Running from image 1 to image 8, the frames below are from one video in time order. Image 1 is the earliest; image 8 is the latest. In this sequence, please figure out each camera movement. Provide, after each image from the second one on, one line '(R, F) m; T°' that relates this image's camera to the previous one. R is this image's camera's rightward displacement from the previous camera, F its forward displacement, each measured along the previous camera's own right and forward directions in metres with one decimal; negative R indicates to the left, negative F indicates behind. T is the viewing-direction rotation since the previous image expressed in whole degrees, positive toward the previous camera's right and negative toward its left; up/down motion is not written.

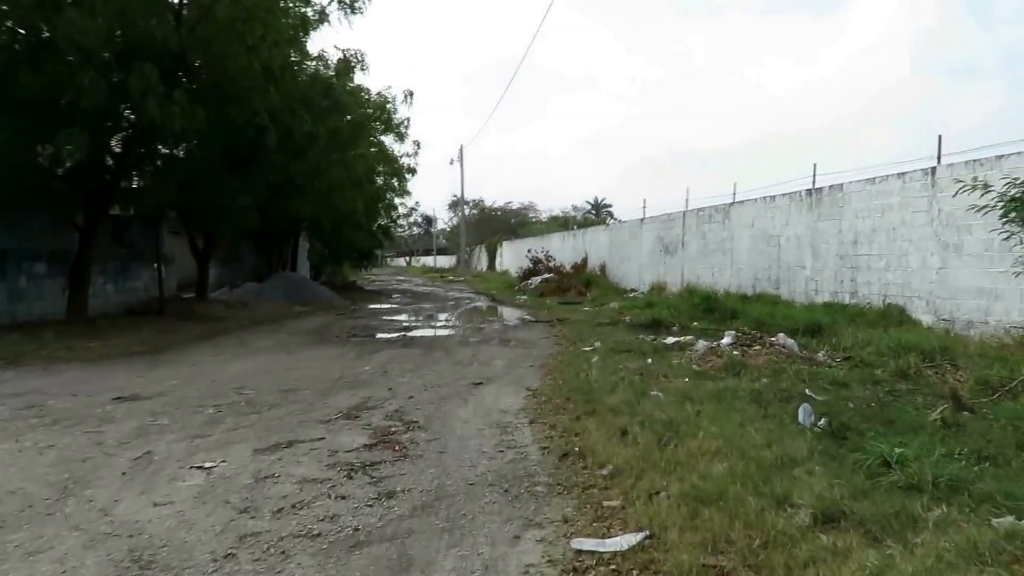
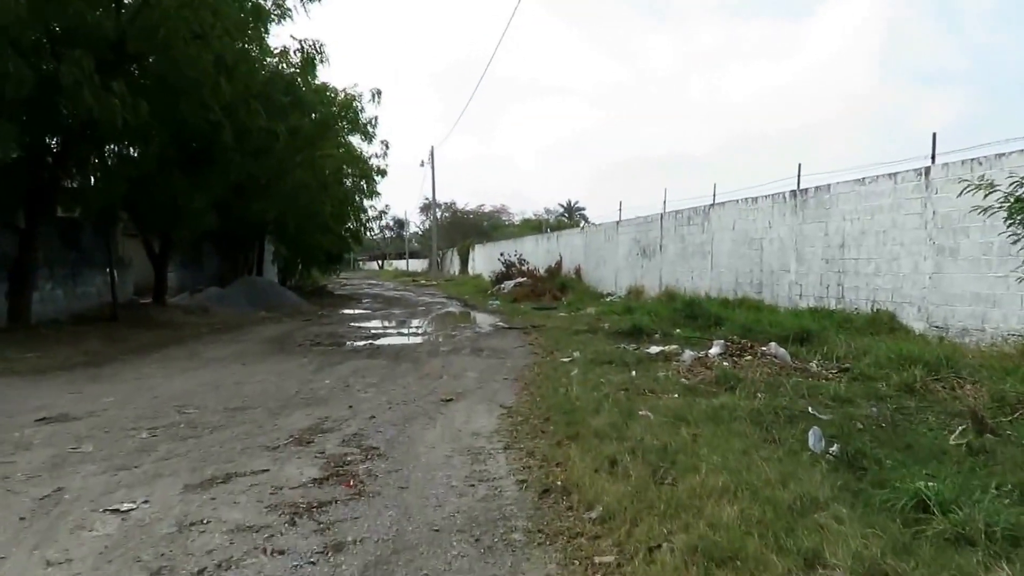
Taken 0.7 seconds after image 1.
(0.0, +0.5) m; +1°
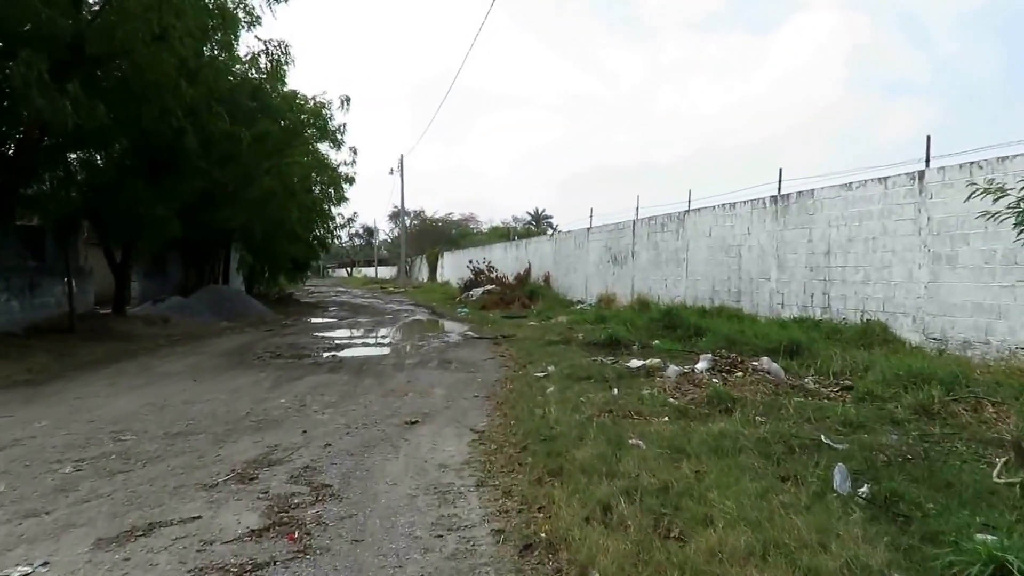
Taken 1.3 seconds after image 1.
(0.0, +0.5) m; +2°
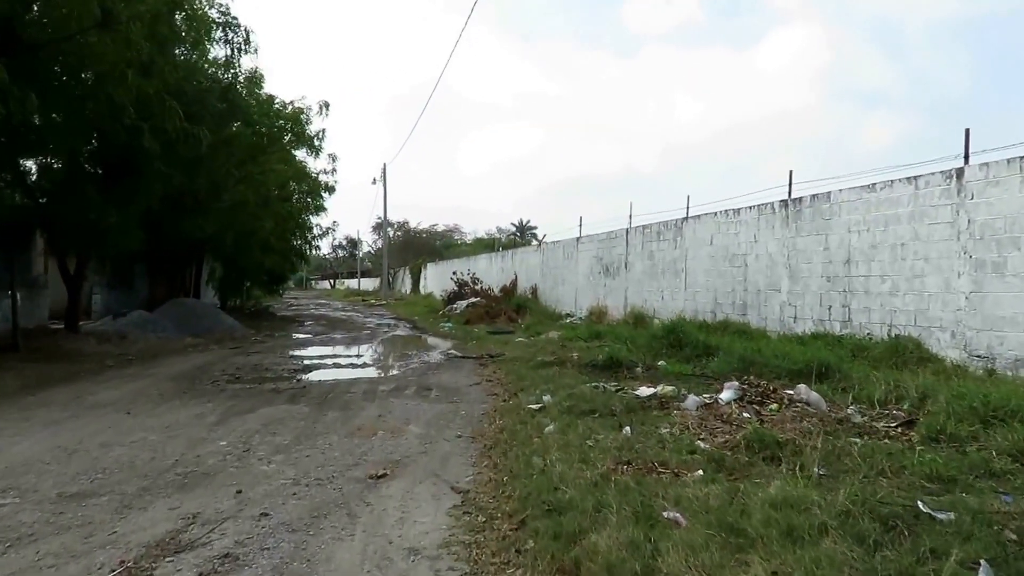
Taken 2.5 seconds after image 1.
(0.0, +1.0) m; +1°
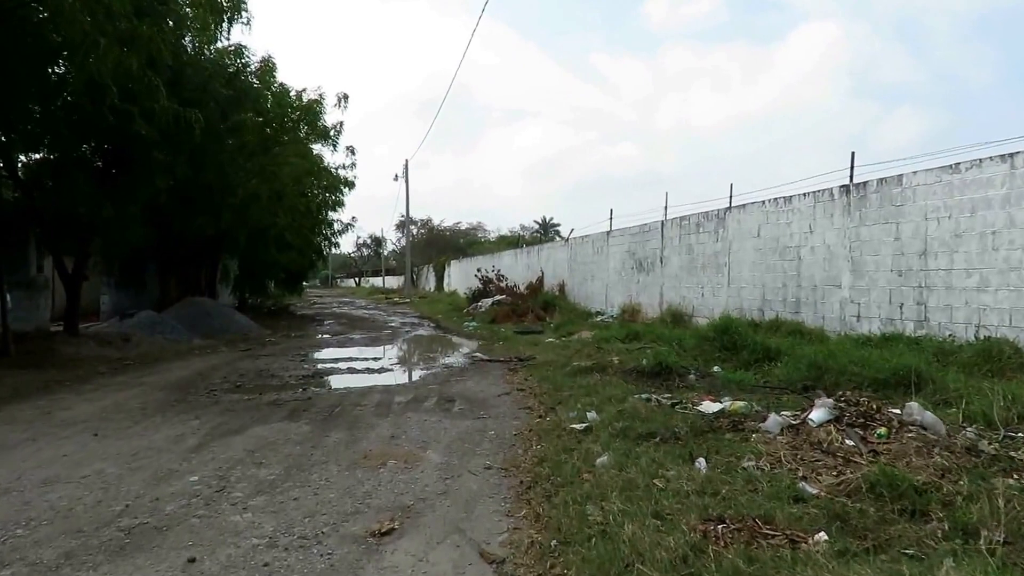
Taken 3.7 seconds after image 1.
(-0.1, +1.0) m; -1°
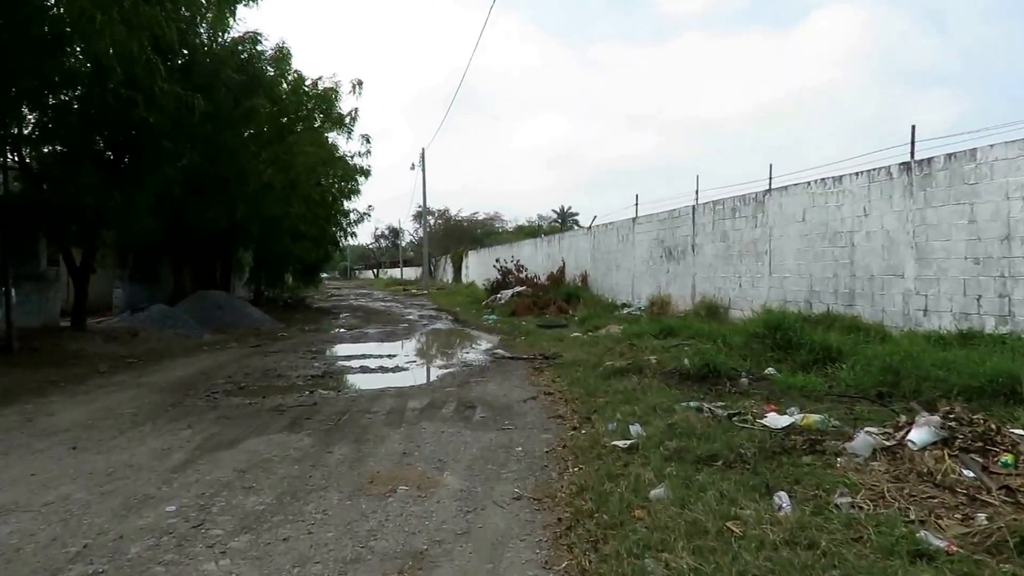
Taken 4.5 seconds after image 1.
(0.0, +0.7) m; -1°
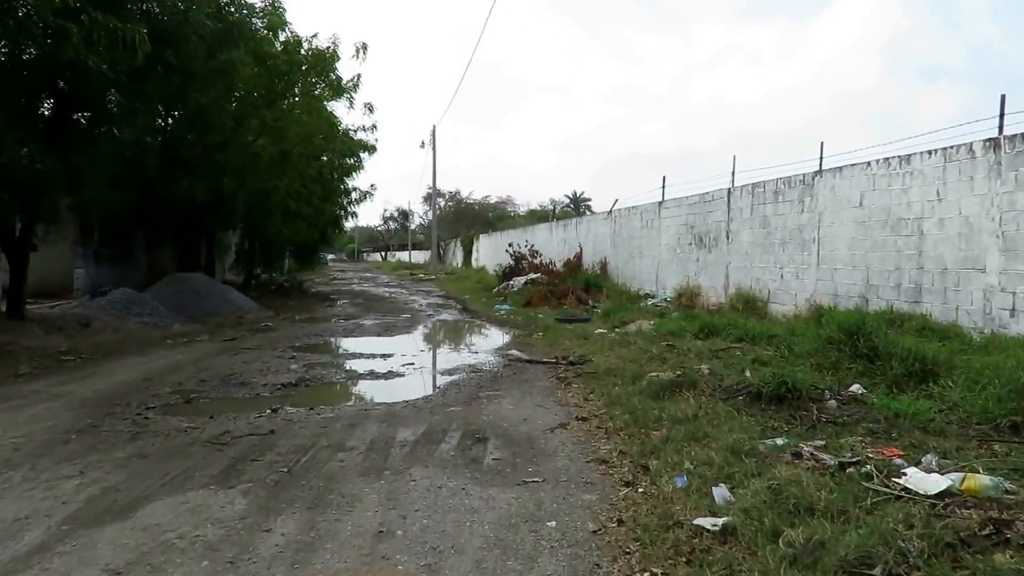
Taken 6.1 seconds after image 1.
(-0.1, +1.4) m; -1°
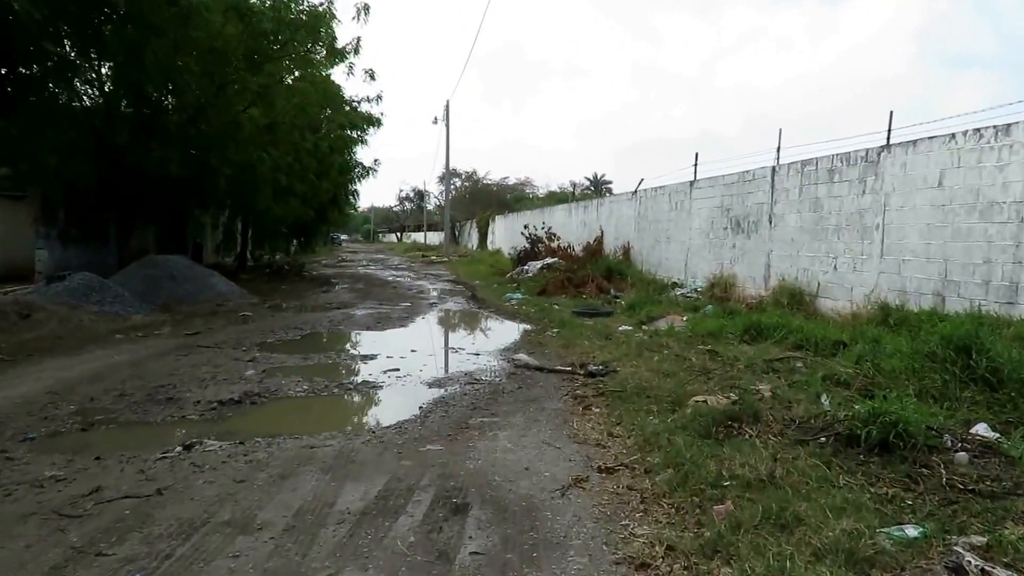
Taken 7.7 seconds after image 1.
(+0.1, +1.4) m; -1°
